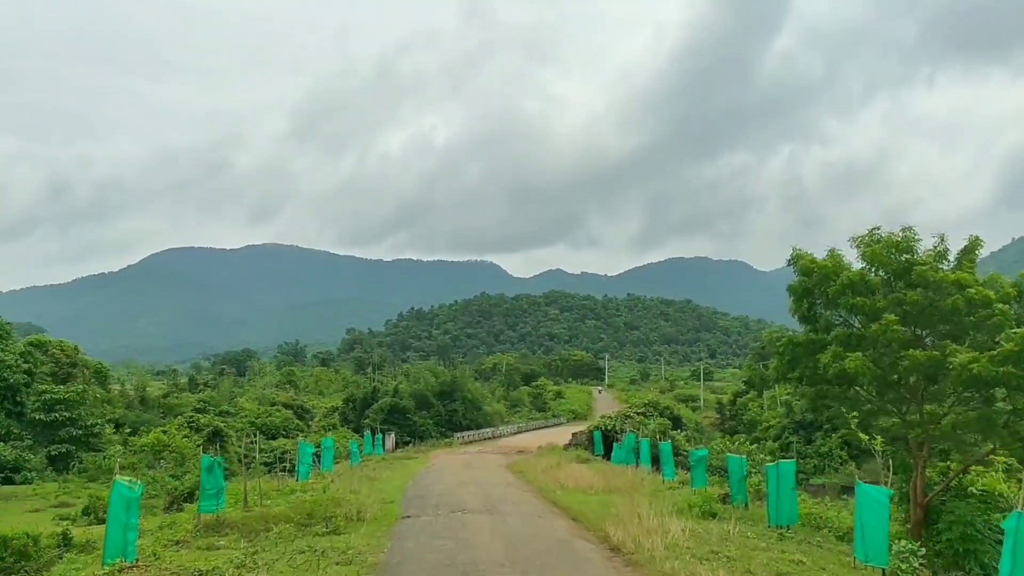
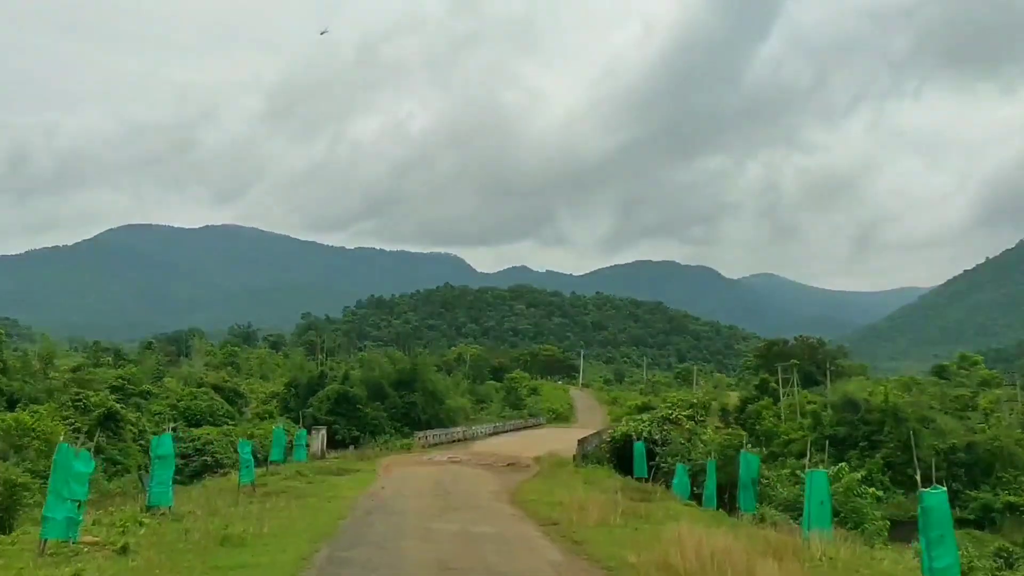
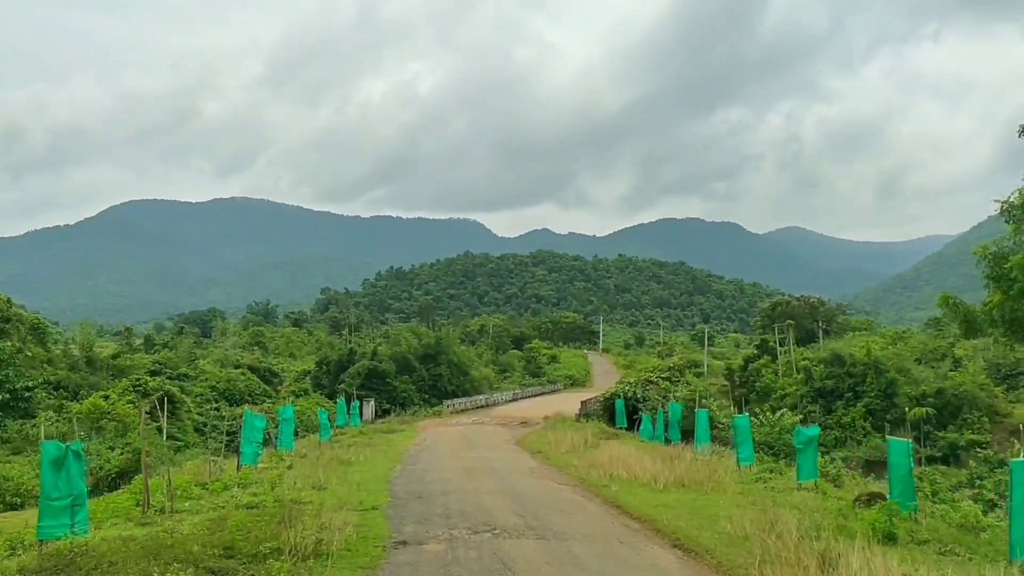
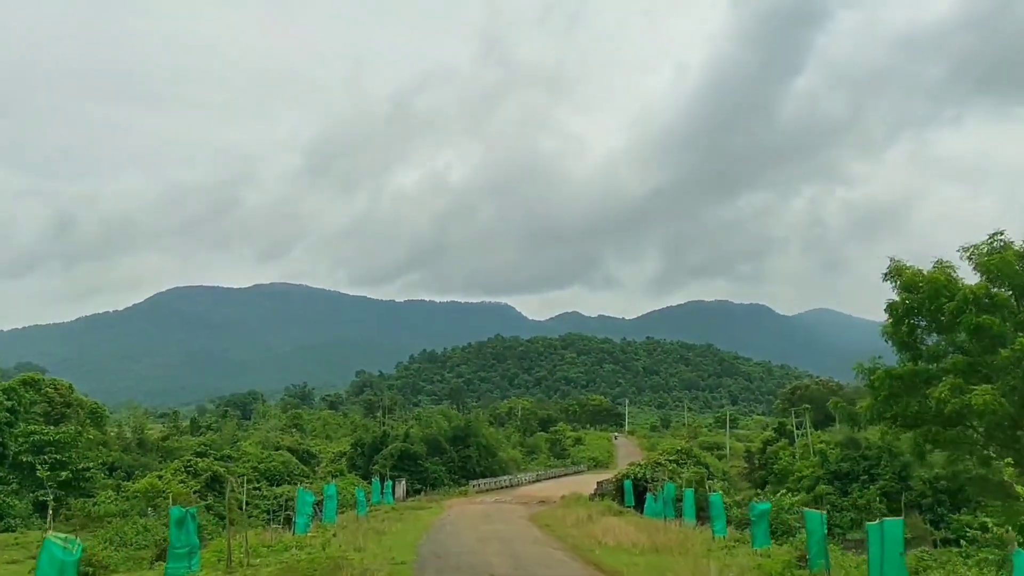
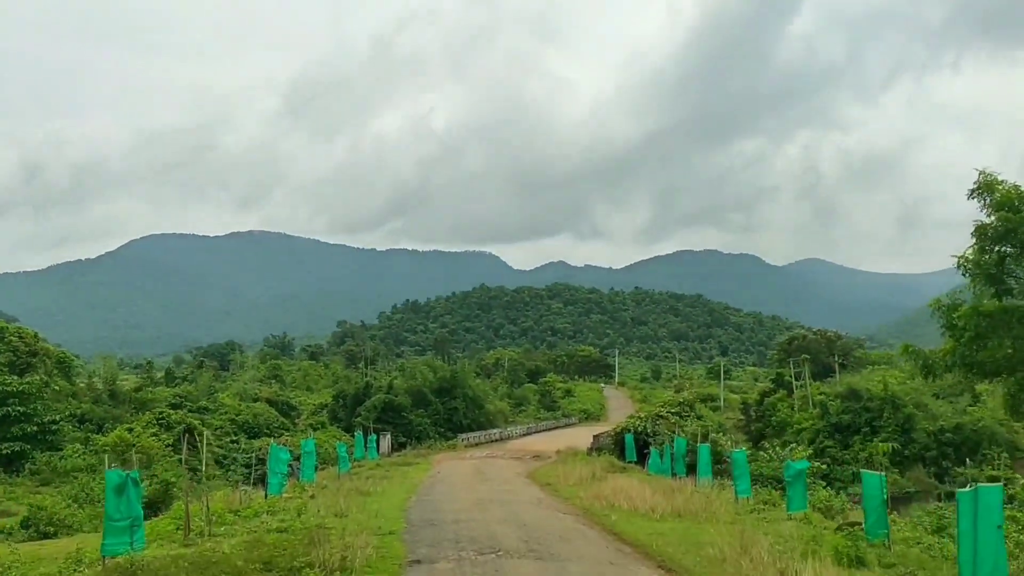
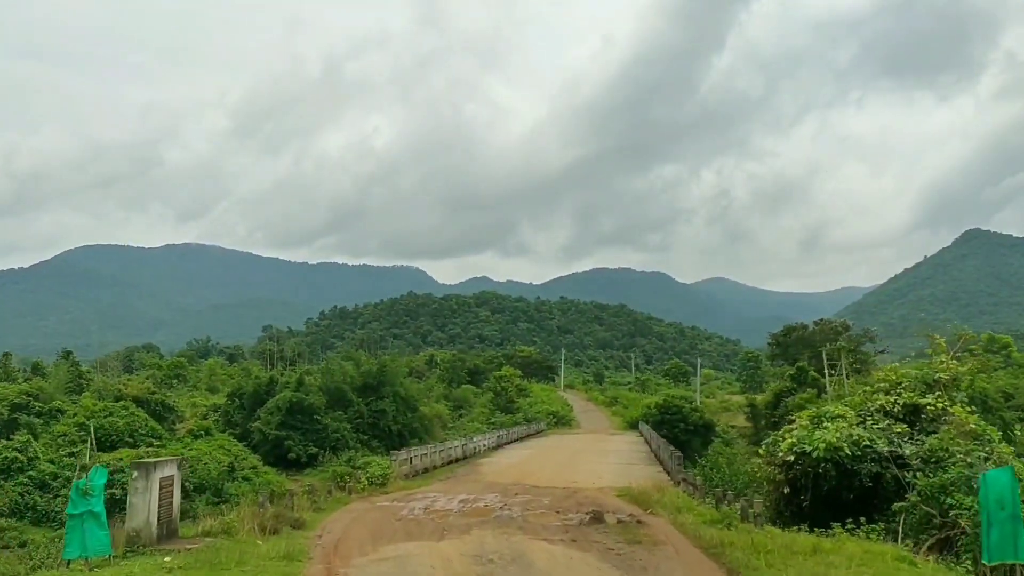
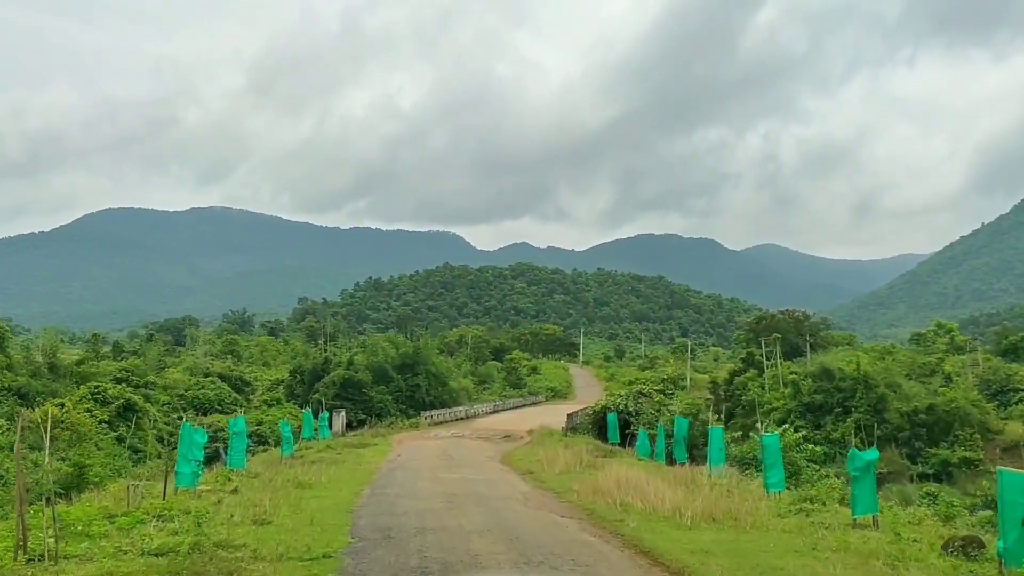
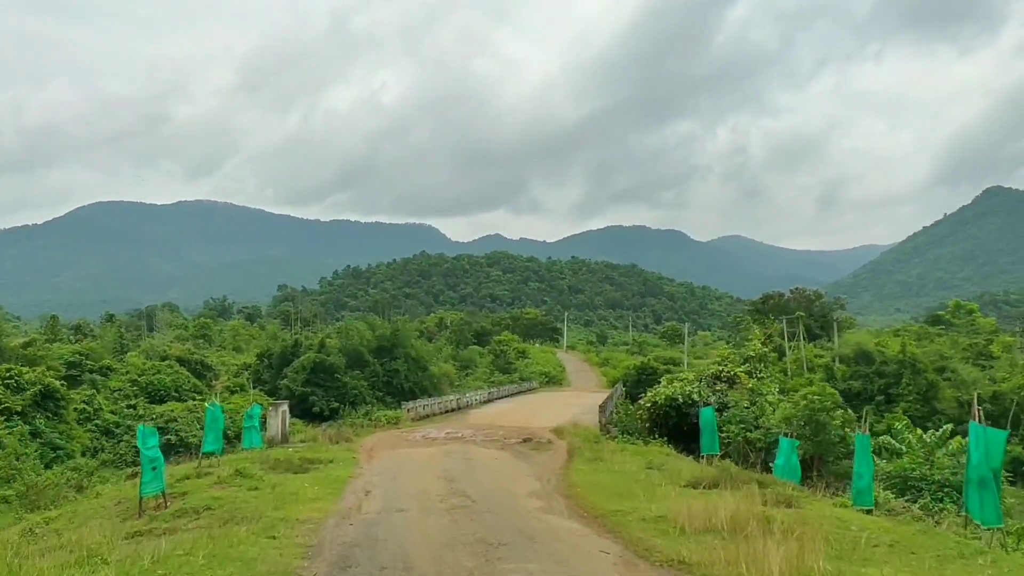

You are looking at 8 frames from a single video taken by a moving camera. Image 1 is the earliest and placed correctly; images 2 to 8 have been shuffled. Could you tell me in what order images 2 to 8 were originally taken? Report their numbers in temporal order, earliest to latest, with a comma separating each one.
4, 5, 3, 7, 2, 8, 6
